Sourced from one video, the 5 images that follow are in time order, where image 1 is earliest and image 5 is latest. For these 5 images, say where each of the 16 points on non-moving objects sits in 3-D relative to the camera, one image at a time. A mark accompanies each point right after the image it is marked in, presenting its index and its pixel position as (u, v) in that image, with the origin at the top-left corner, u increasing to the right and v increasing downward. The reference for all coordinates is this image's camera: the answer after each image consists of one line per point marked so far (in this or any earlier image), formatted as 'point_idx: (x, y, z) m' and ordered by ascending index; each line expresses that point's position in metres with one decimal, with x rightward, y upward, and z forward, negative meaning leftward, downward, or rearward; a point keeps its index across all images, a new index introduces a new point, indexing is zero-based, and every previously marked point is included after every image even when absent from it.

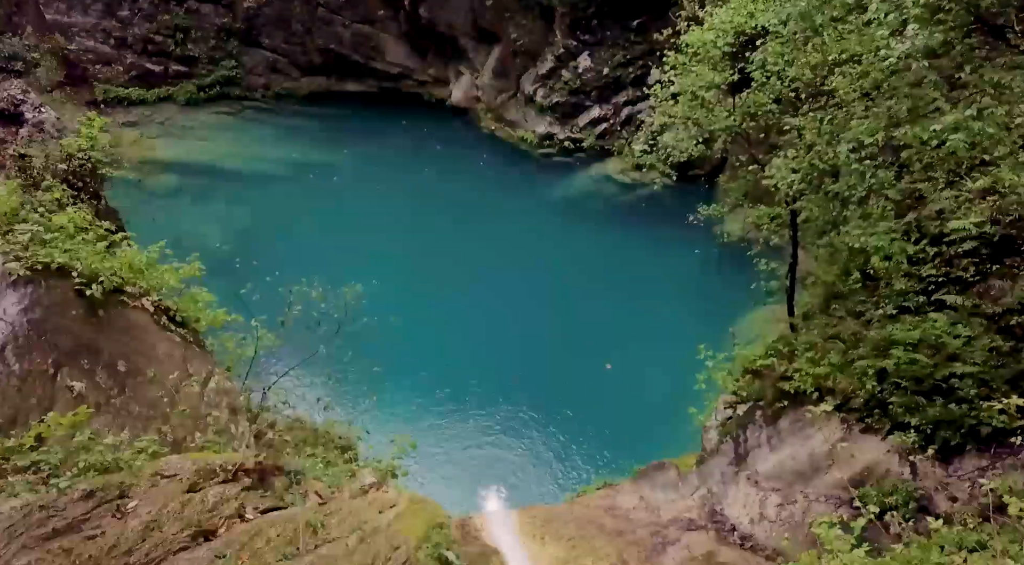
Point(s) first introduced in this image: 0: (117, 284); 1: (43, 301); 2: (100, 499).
0: (-4.0, -0.1, +7.4) m
1: (-4.5, -0.2, +7.3) m
2: (-1.9, -1.0, +3.5) m
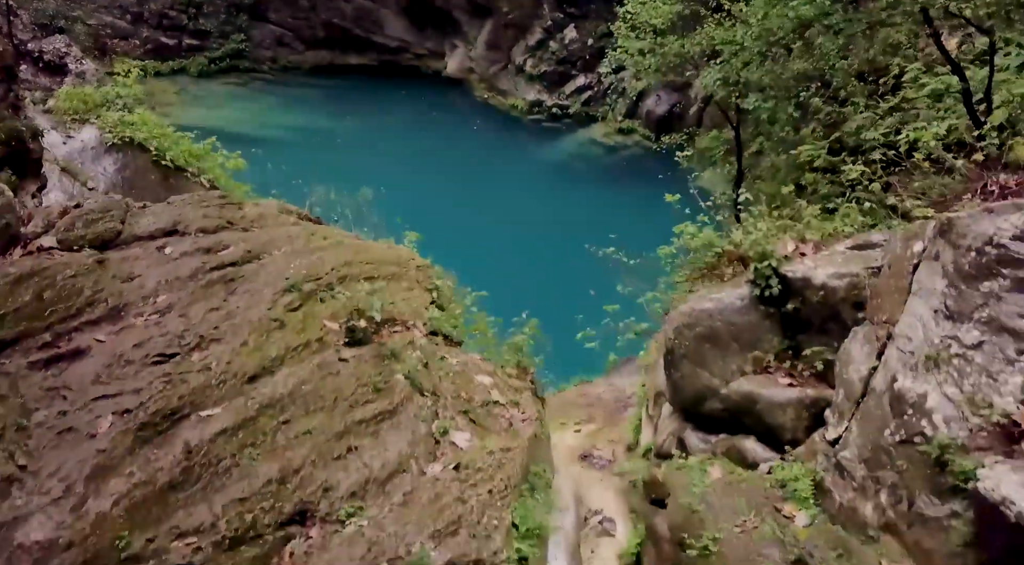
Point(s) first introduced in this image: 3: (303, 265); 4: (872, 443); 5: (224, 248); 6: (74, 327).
0: (-4.2, +1.5, +9.6) m
1: (-4.8, +1.5, +9.4) m
2: (-2.1, +0.6, +5.6) m
3: (-1.3, +0.1, +4.8) m
4: (+1.7, -0.8, +3.6) m
5: (-1.8, +0.2, +4.7) m
6: (-2.1, -0.2, +3.6) m
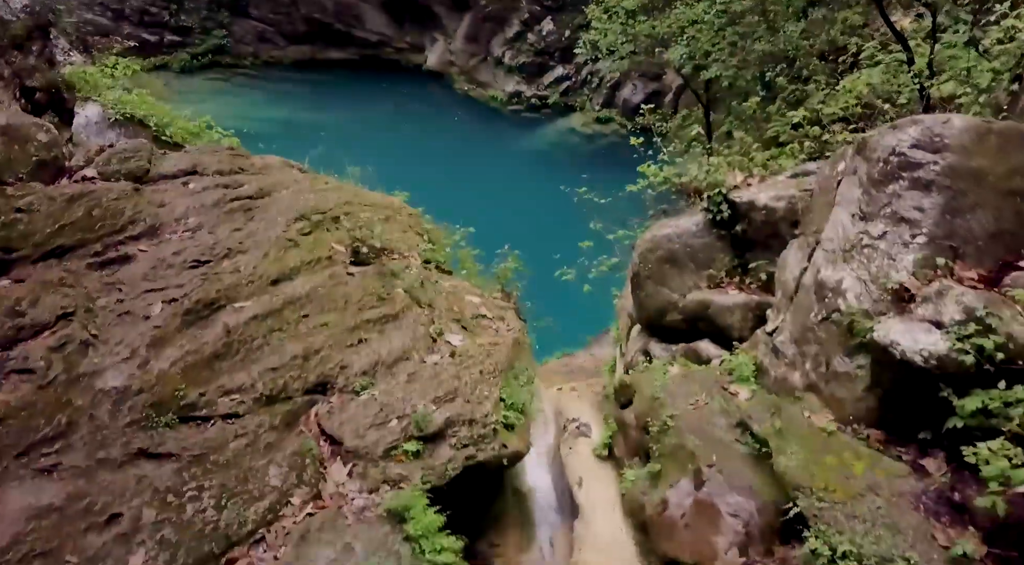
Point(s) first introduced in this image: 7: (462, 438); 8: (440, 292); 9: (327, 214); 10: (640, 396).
0: (-4.4, +1.9, +10.1) m
1: (-5.0, +1.9, +10.0) m
2: (-2.3, +1.1, +6.2) m
3: (-1.5, +0.6, +5.4) m
4: (+1.6, -0.2, +4.3) m
5: (-1.9, +0.7, +5.3) m
6: (-2.2, +0.2, +4.3) m
7: (-0.2, -0.8, +3.8) m
8: (-0.5, -0.1, +5.2) m
9: (-1.3, +0.5, +5.4) m
10: (+0.8, -0.7, +5.0) m
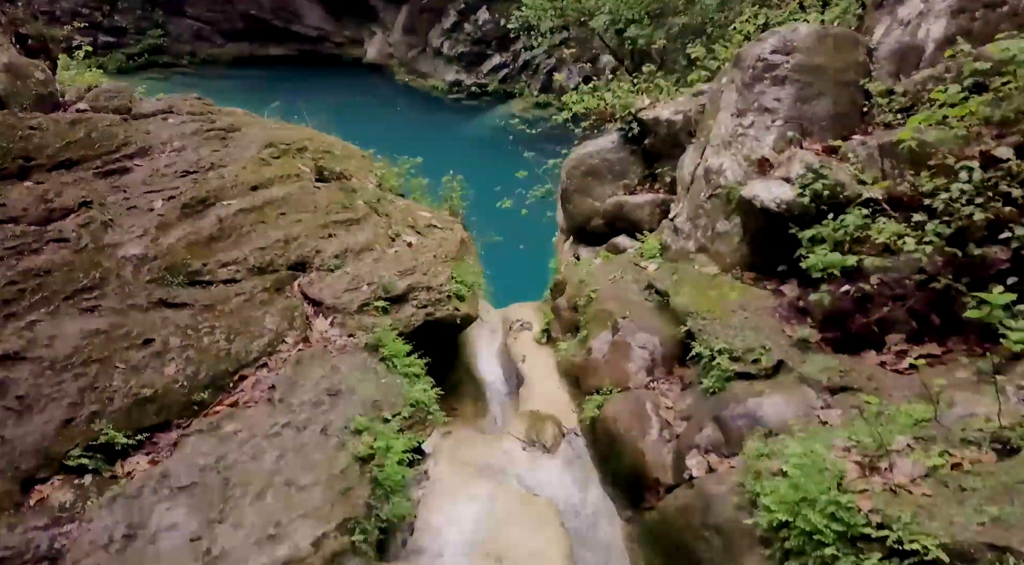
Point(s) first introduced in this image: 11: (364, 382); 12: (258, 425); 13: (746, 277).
0: (-5.3, +2.4, +10.7) m
1: (-5.8, +2.3, +10.5) m
2: (-2.8, +1.7, +6.9) m
3: (-1.9, +1.2, +6.2) m
4: (+1.3, +0.5, +5.3) m
5: (-2.4, +1.3, +6.0) m
6: (-2.6, +0.8, +5.0) m
7: (-0.6, -0.1, +4.7) m
8: (-0.9, +0.6, +6.0) m
9: (-1.8, +1.1, +6.1) m
10: (+0.5, 0.0, +5.9) m
11: (-0.8, -0.5, +3.9) m
12: (-1.2, -0.7, +3.6) m
13: (+1.4, 0.0, +4.6) m
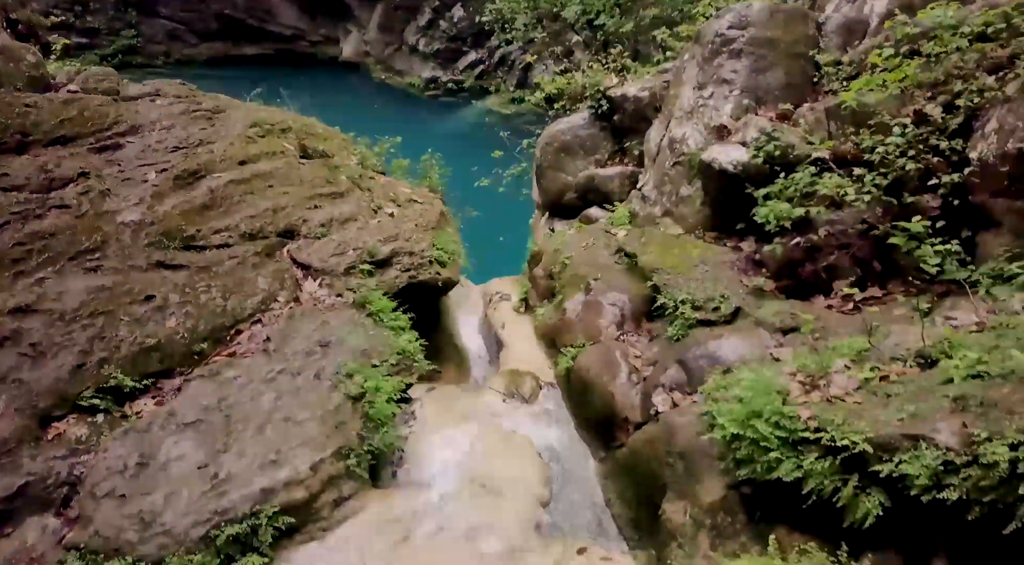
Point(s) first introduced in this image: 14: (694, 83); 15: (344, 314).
0: (-5.6, +2.6, +10.8) m
1: (-6.2, +2.5, +10.6) m
2: (-3.0, +1.8, +7.2) m
3: (-2.1, +1.4, +6.4) m
4: (+1.1, +0.8, +5.6) m
5: (-2.6, +1.5, +6.3) m
6: (-2.8, +1.0, +5.2) m
7: (-0.7, +0.1, +5.0) m
8: (-1.1, +0.8, +6.3) m
9: (-2.0, +1.3, +6.4) m
10: (+0.3, +0.2, +6.2) m
11: (-0.9, -0.3, +4.2) m
12: (-1.3, -0.5, +3.8) m
13: (+1.3, +0.3, +5.0) m
14: (+1.3, +1.5, +5.5) m
15: (-1.0, -0.2, +4.4) m
